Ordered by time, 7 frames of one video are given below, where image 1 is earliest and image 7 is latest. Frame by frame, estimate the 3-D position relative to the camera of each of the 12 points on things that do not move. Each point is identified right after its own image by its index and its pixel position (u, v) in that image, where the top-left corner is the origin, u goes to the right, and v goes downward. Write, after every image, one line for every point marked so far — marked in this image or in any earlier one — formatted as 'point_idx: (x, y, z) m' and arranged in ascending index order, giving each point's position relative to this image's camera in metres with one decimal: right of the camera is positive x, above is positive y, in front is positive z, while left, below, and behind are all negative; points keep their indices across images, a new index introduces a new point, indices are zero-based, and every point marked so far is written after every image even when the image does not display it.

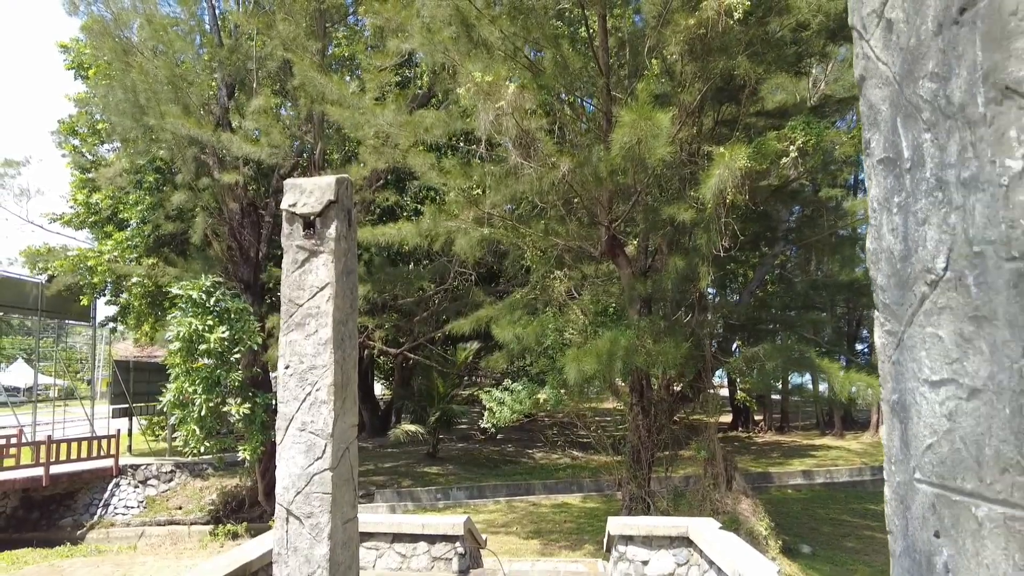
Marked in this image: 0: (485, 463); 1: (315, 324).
0: (-0.6, -3.2, +12.3) m
1: (-0.9, -0.2, +3.2) m
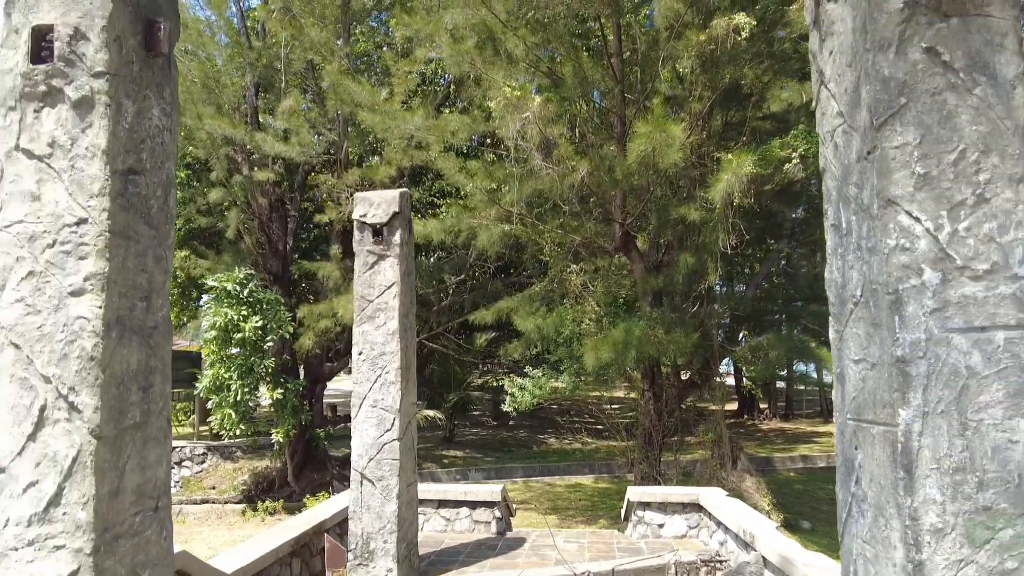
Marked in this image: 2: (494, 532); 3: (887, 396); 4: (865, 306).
0: (-0.3, -3.1, +12.9) m
1: (-0.7, -0.2, +3.7) m
2: (-0.1, -1.7, +4.8) m
3: (+0.7, -0.2, +1.2) m
4: (+0.6, 0.0, +1.2) m
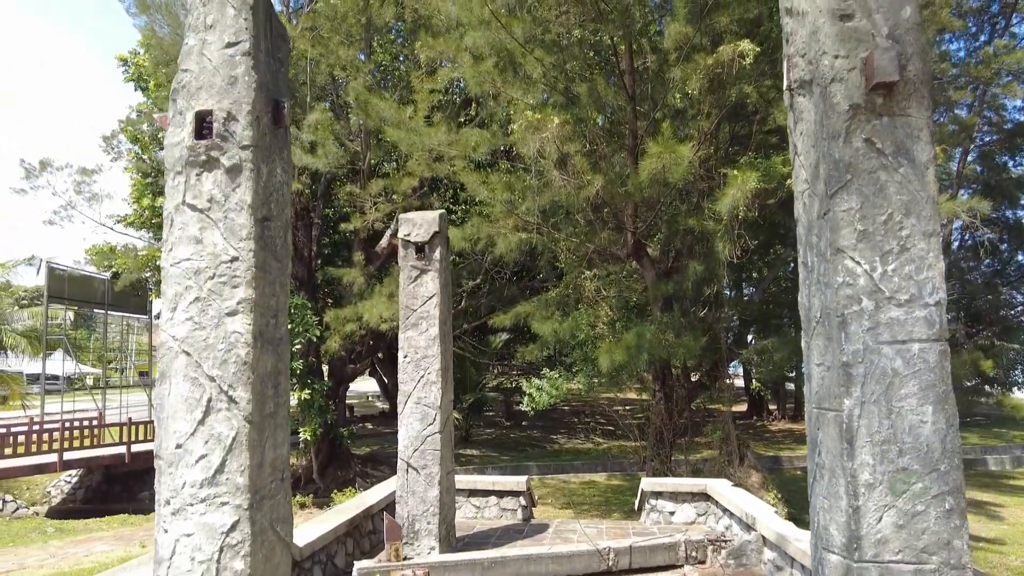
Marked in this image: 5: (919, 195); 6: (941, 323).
0: (0.0, -3.2, +13.4) m
1: (-0.5, -0.2, +4.2) m
2: (+0.1, -1.8, +5.2) m
3: (+0.8, -0.2, +1.6) m
4: (+0.8, -0.1, +1.7) m
5: (+1.0, +0.2, +1.6) m
6: (+1.0, -0.1, +1.6) m
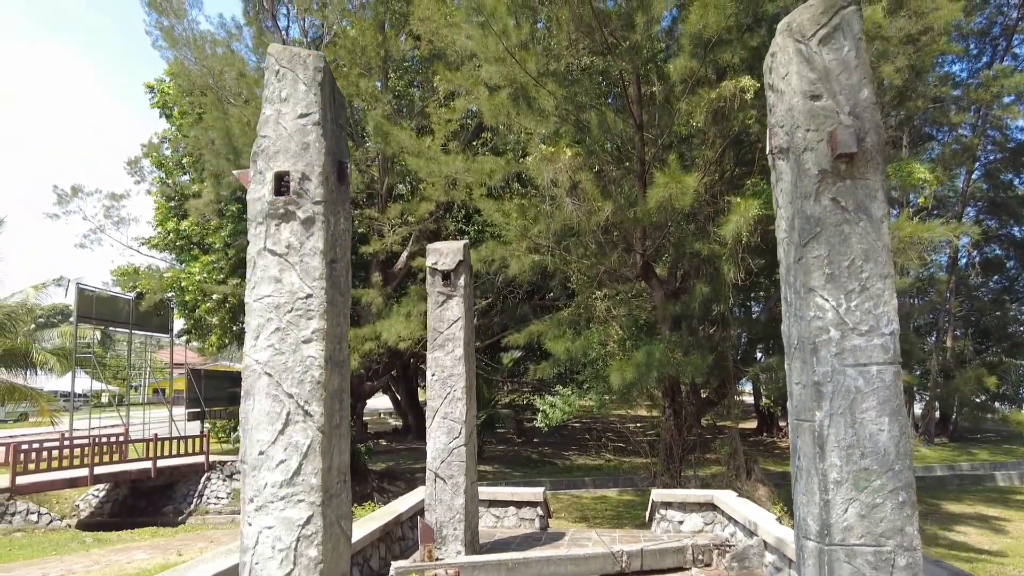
0: (+0.3, -3.5, +13.7) m
1: (-0.4, -0.4, +4.6) m
2: (+0.2, -2.0, +5.5) m
3: (+0.9, -0.3, +2.0) m
4: (+0.9, -0.2, +2.1) m
5: (+1.1, +0.1, +2.0) m
6: (+1.1, -0.2, +1.9) m
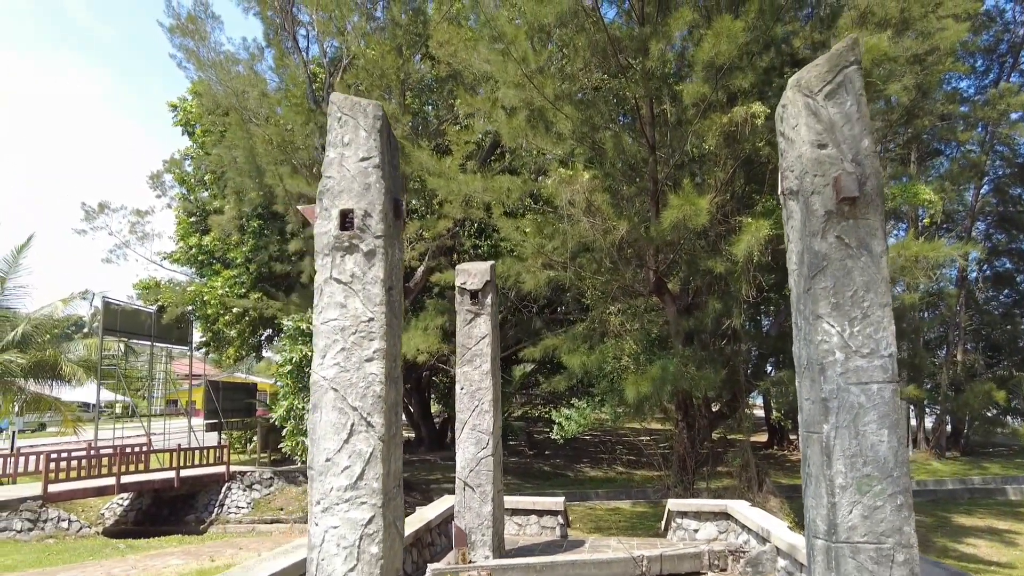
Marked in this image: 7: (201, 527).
0: (+0.6, -3.8, +13.9) m
1: (-0.2, -0.5, +4.8) m
2: (+0.4, -2.1, +5.8) m
3: (+1.0, -0.4, +2.2) m
4: (+1.0, -0.3, +2.3) m
5: (+1.2, 0.0, +2.3) m
6: (+1.3, -0.3, +2.2) m
7: (-5.5, -4.2, +11.9) m
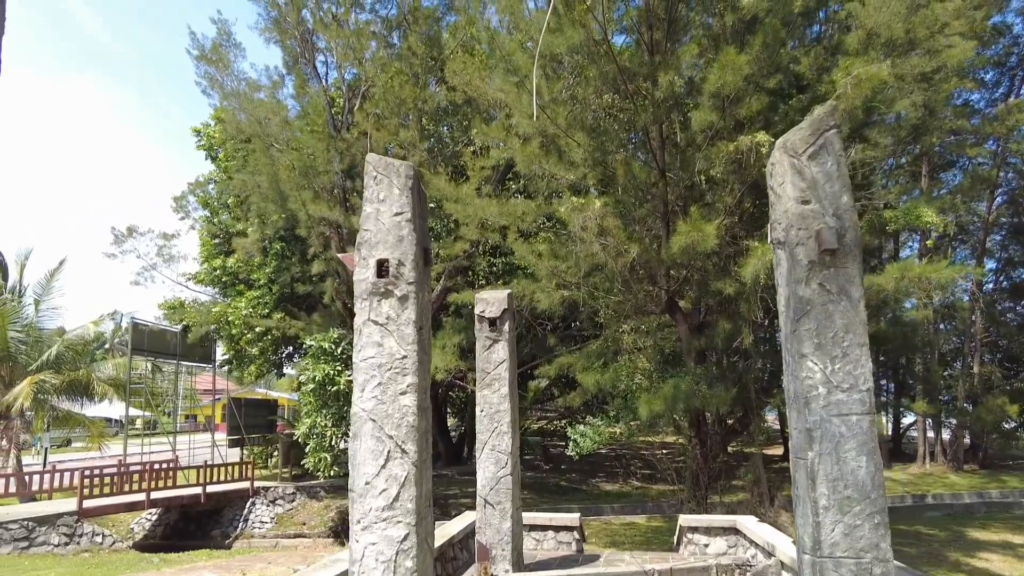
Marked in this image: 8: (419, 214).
0: (+0.9, -4.2, +14.1) m
1: (-0.1, -0.7, +5.1) m
2: (+0.6, -2.4, +6.0) m
3: (+1.1, -0.6, +2.5) m
4: (+1.1, -0.4, +2.6) m
5: (+1.3, -0.1, +2.5) m
6: (+1.3, -0.4, +2.5) m
7: (-5.2, -4.6, +12.2) m
8: (-0.4, +0.3, +3.1) m
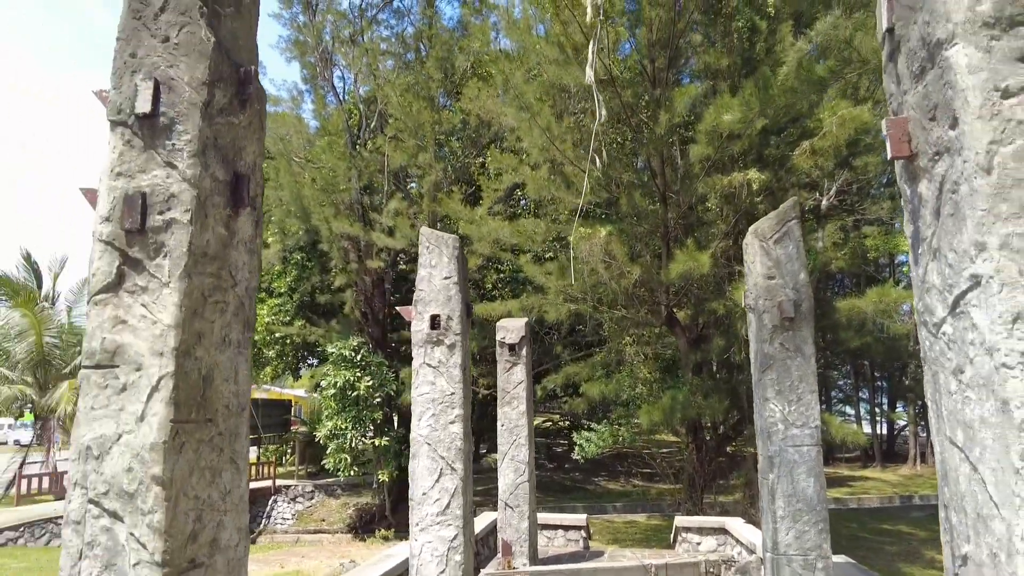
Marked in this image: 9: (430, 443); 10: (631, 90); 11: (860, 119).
0: (+1.1, -4.4, +14.9) m
1: (0.0, -1.0, +5.9) m
2: (+0.7, -2.6, +6.8) m
3: (+1.2, -0.9, +3.3) m
4: (+1.2, -0.7, +3.3) m
5: (+1.4, -0.4, +3.3) m
6: (+1.5, -0.7, +3.2) m
7: (-5.0, -4.8, +13.0) m
8: (-0.3, +0.1, +3.9) m
9: (-0.5, -0.8, +3.7) m
10: (+1.7, +2.7, +9.4) m
11: (+3.9, +1.9, +7.6) m
